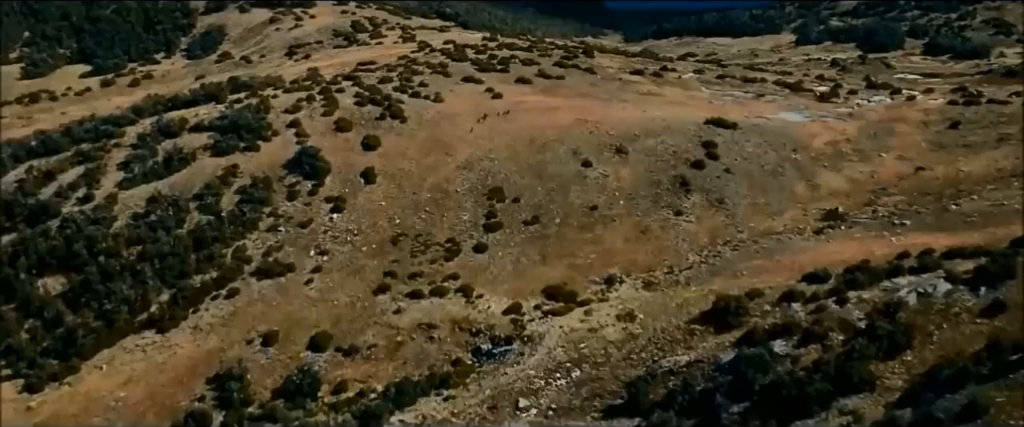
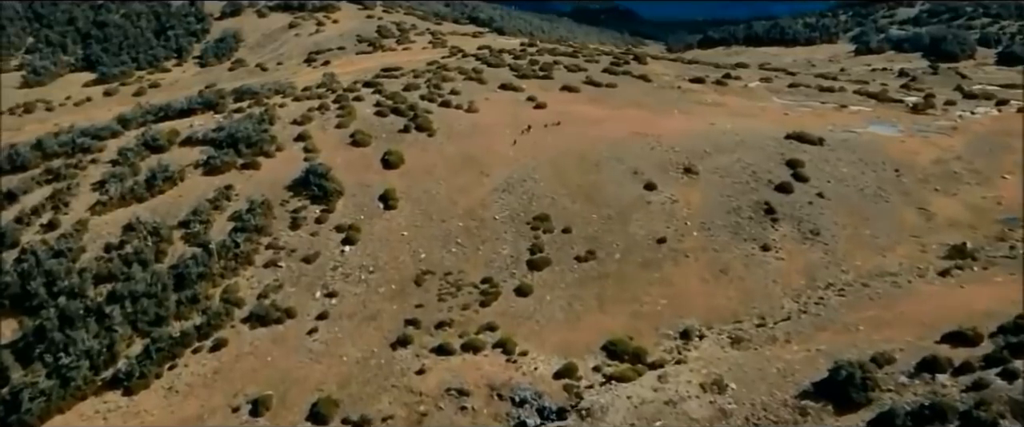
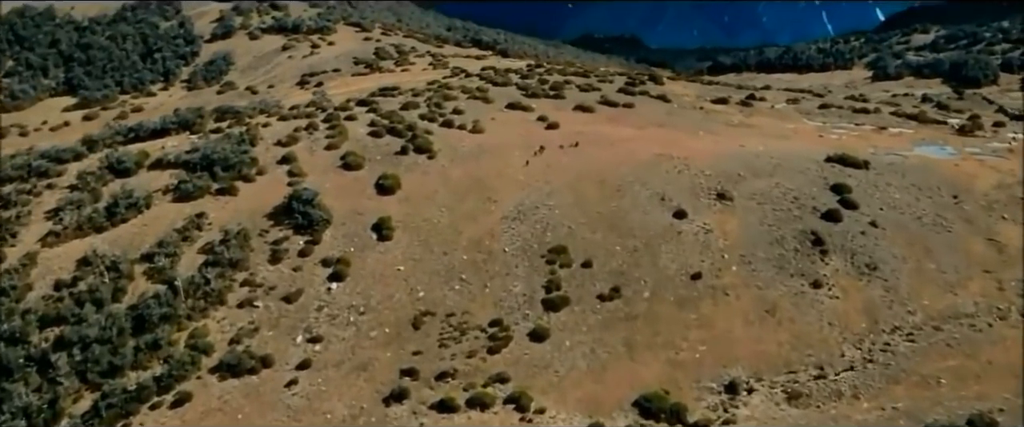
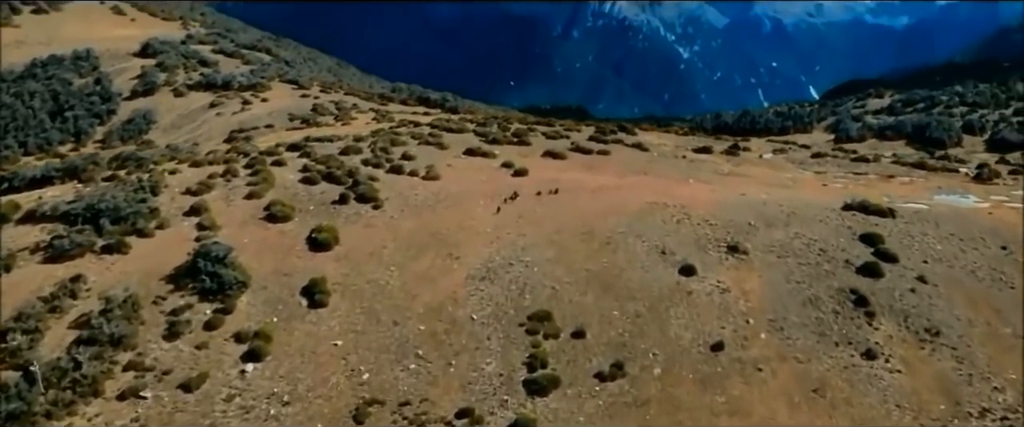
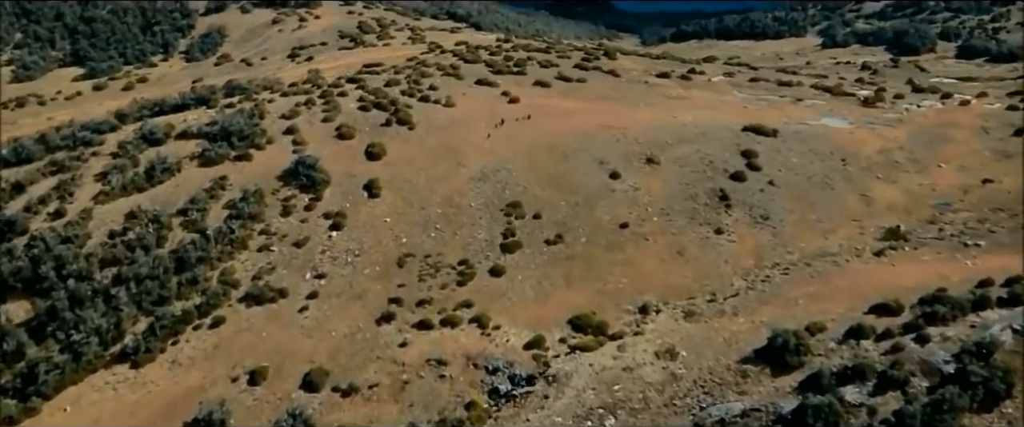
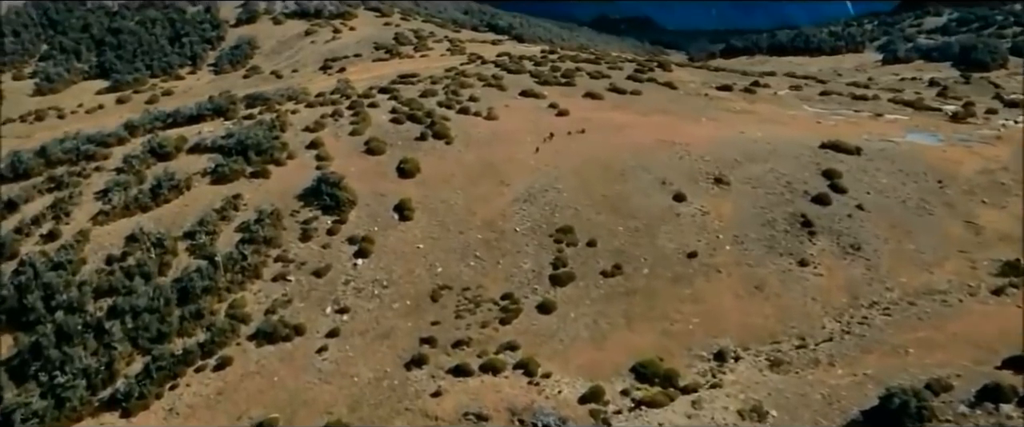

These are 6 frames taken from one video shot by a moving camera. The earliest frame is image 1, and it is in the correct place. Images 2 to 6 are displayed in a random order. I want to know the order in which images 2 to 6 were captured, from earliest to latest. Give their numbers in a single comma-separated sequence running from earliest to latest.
5, 2, 6, 3, 4
